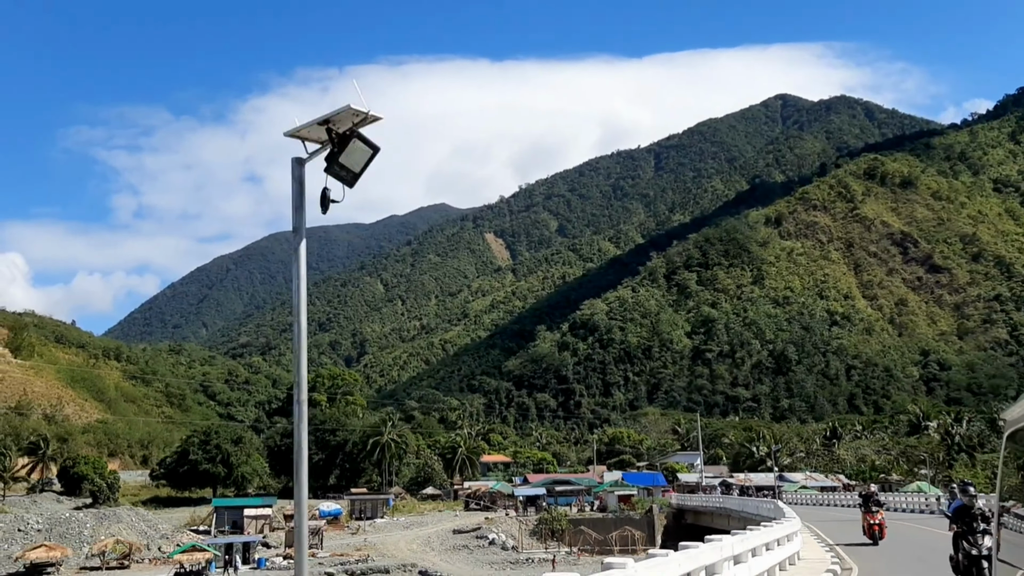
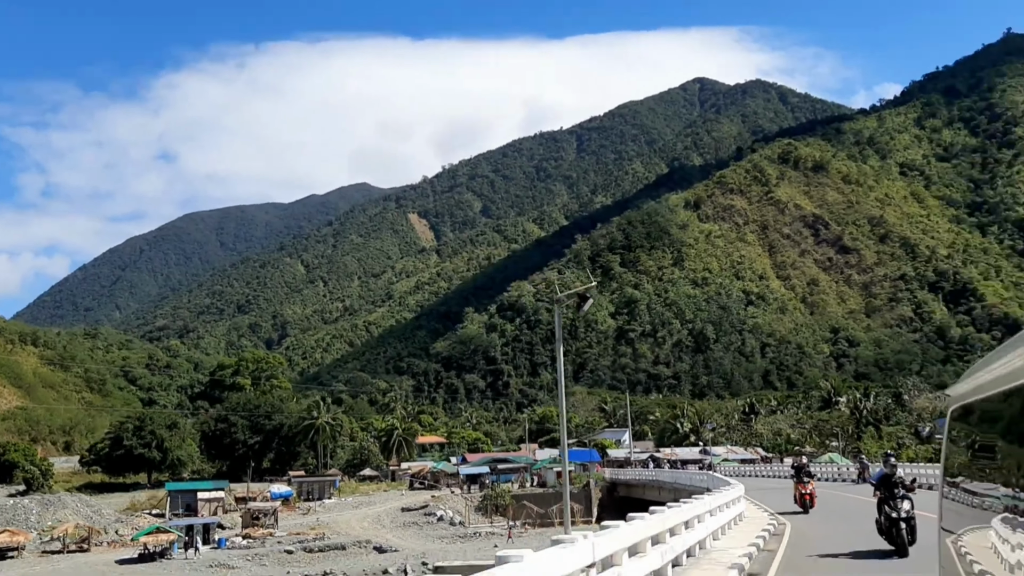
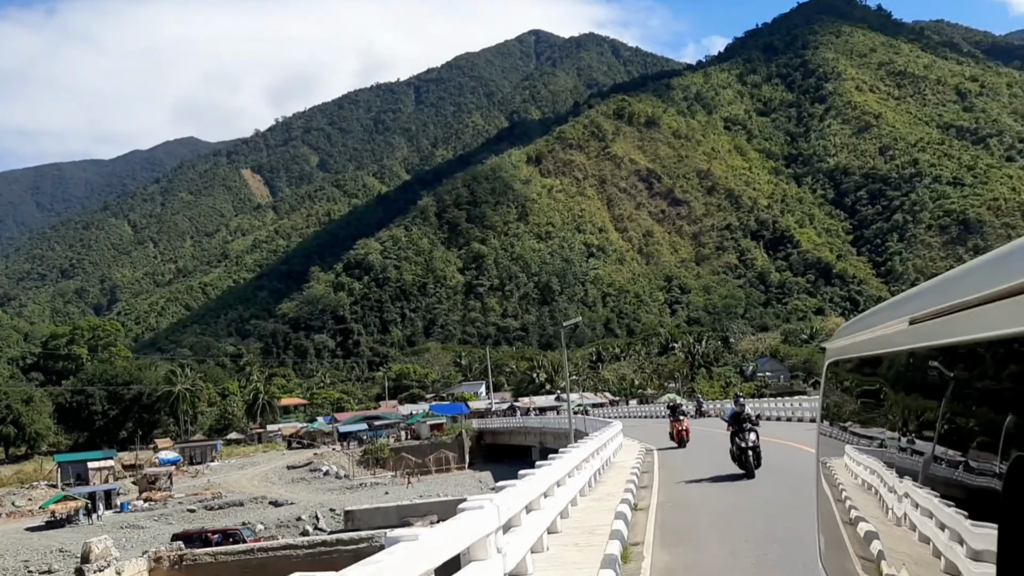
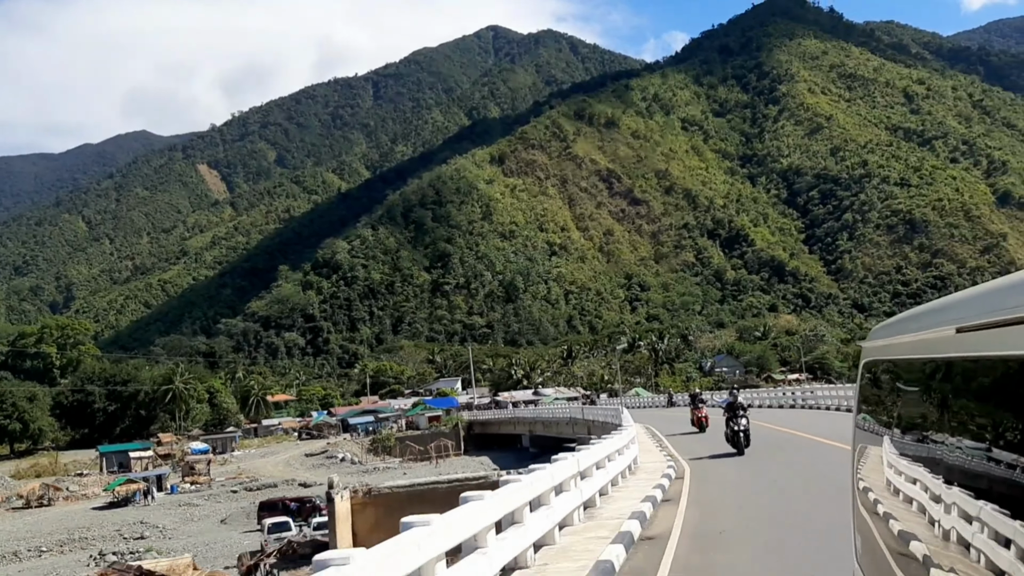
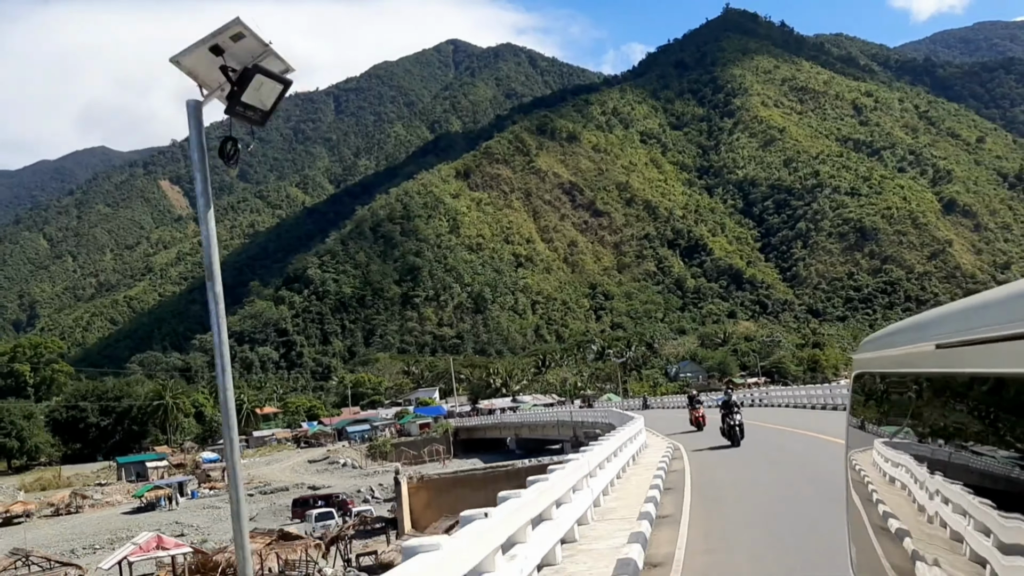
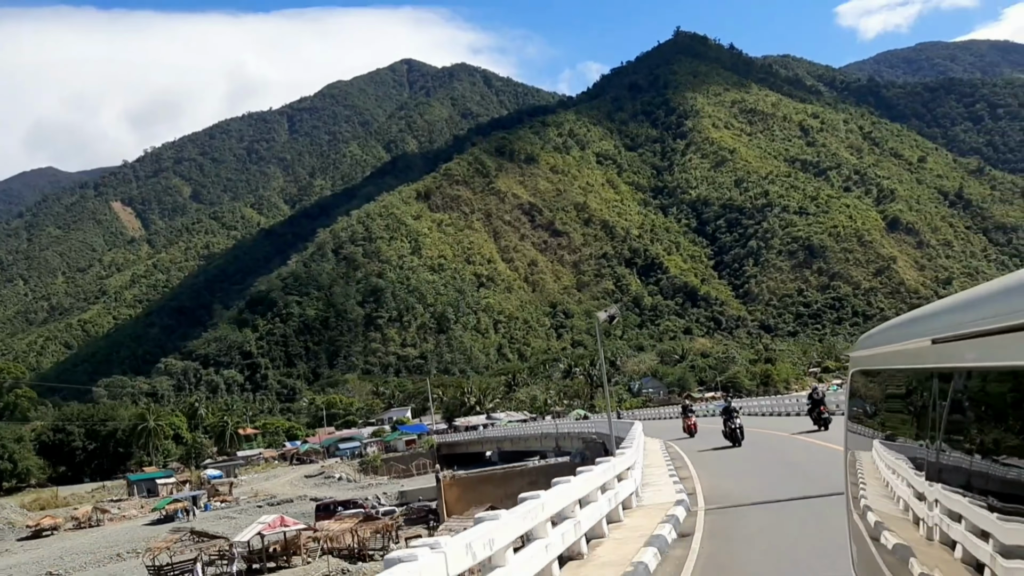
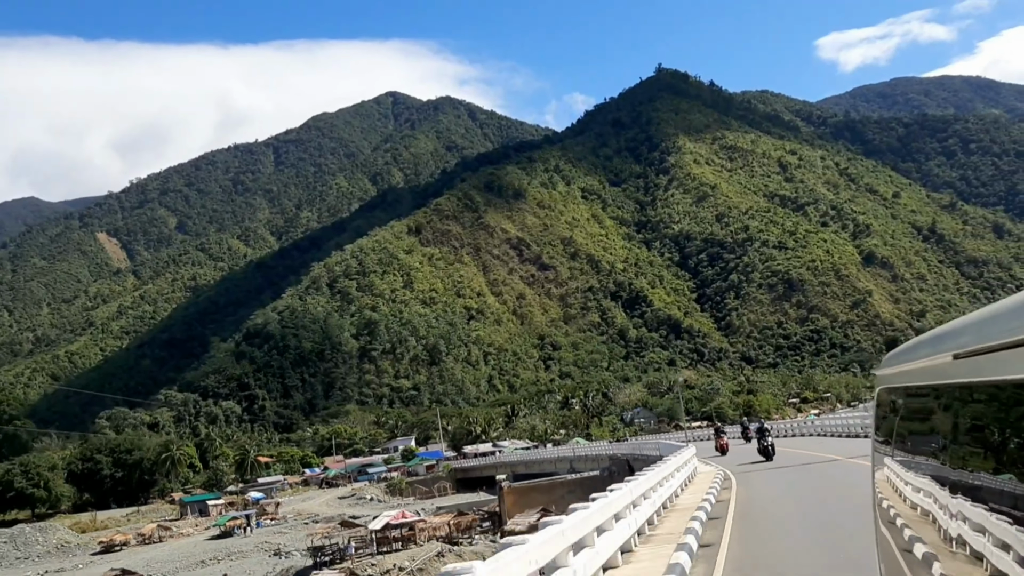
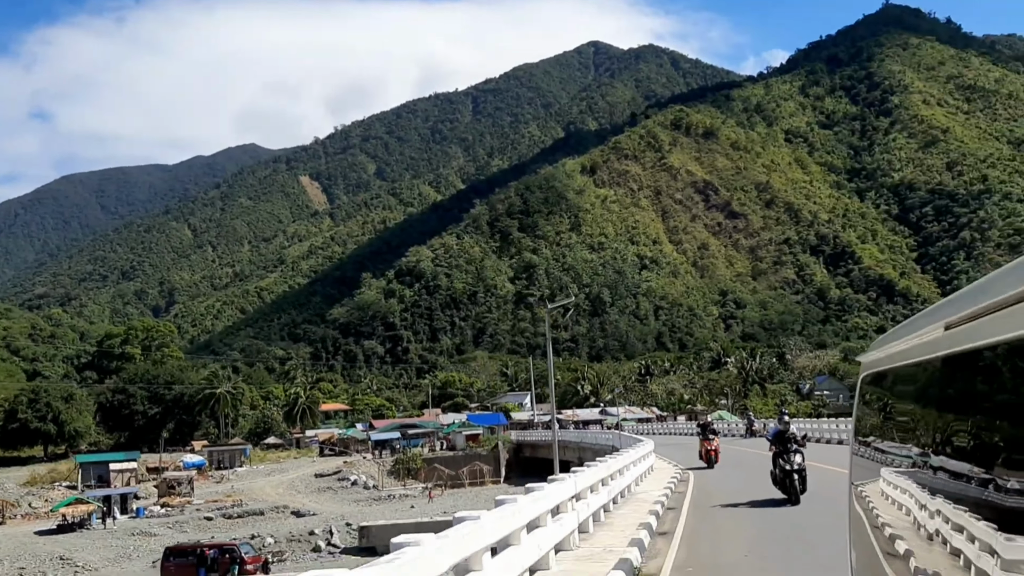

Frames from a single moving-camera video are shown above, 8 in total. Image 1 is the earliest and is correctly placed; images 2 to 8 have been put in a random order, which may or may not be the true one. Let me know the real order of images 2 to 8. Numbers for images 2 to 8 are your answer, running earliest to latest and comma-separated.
2, 8, 3, 4, 5, 6, 7
